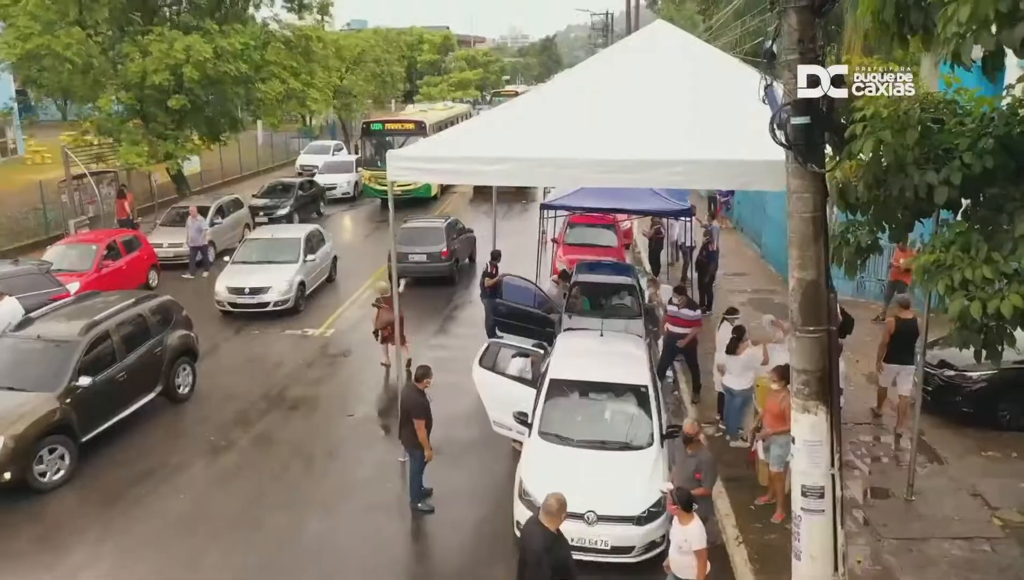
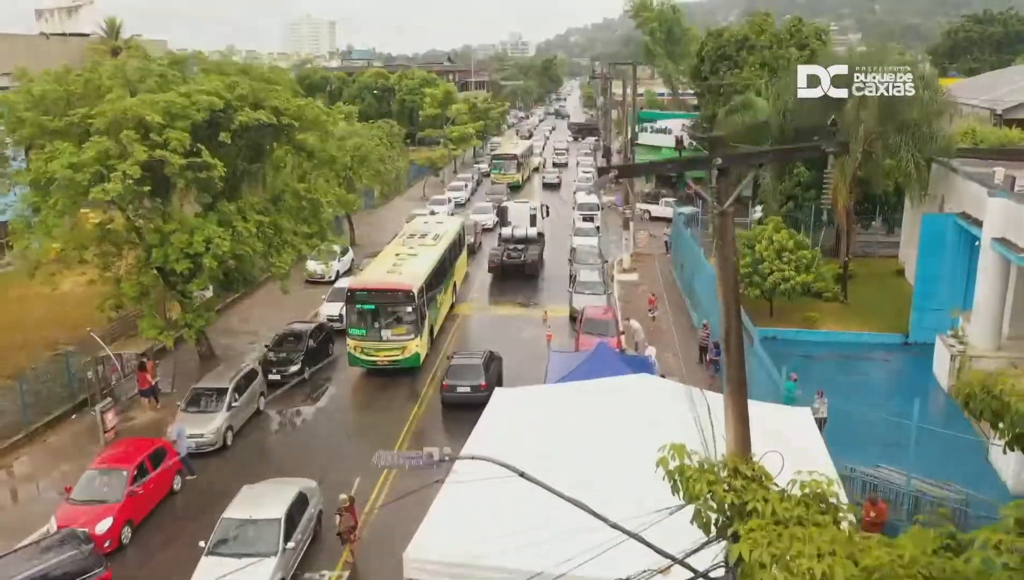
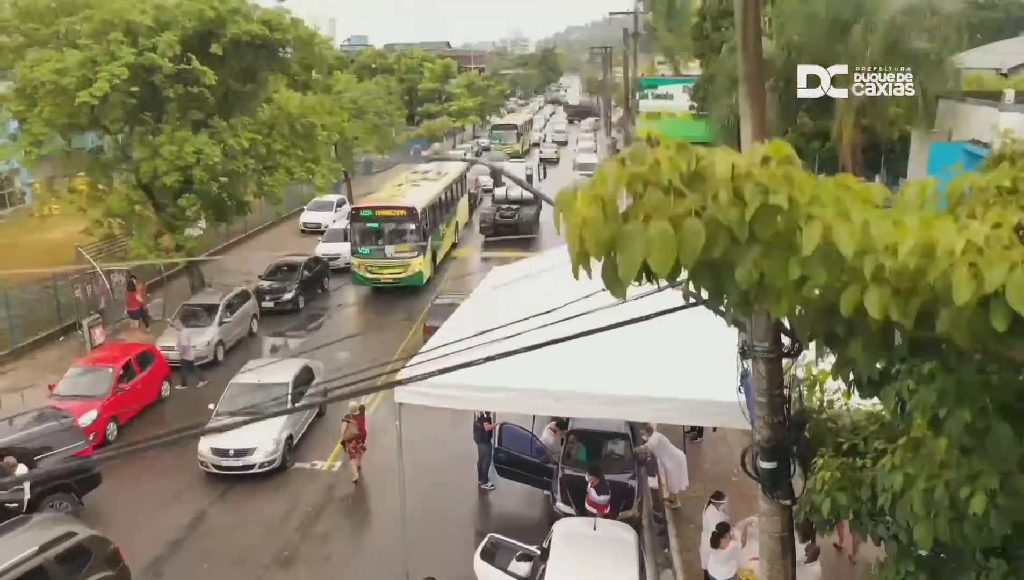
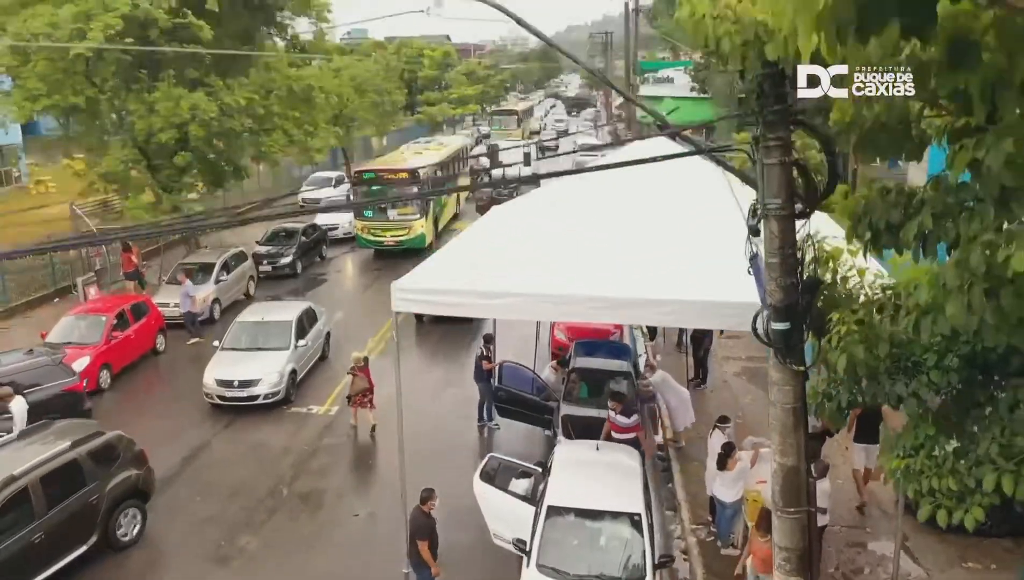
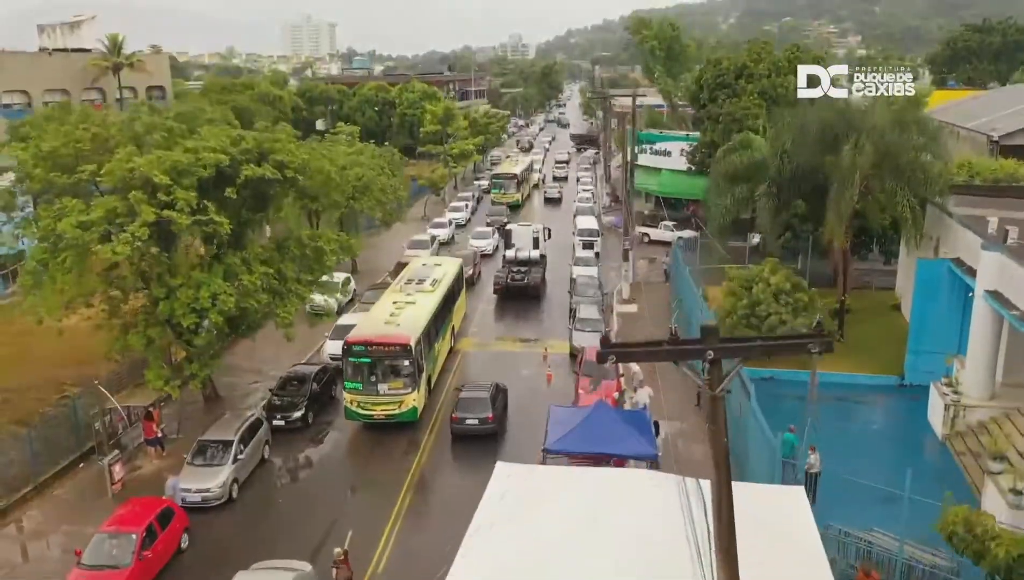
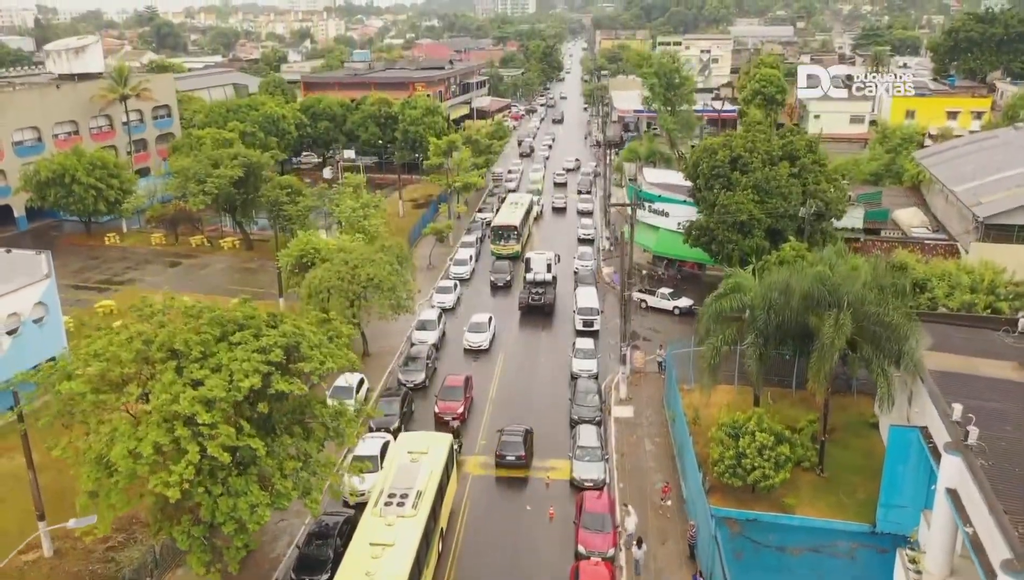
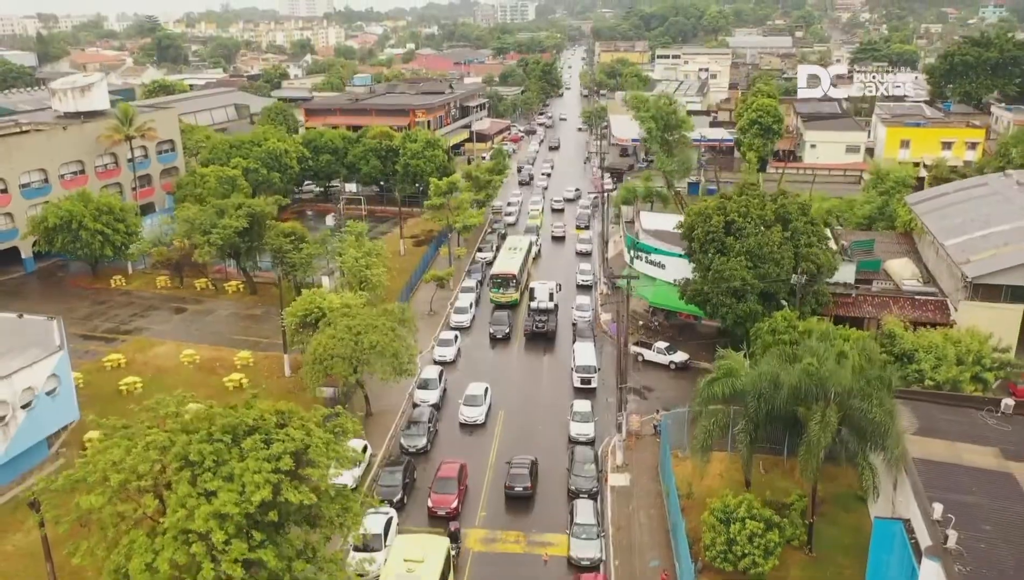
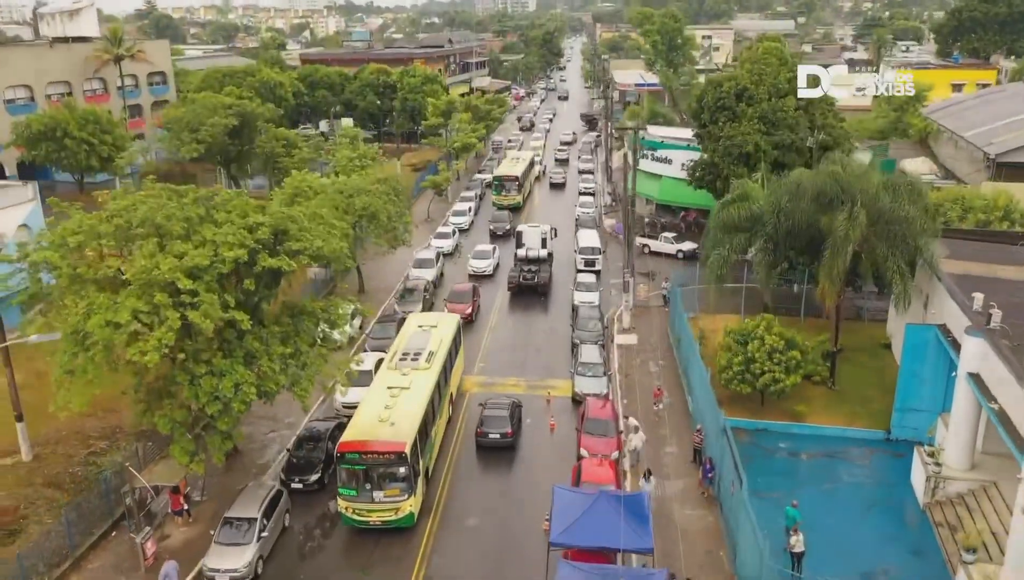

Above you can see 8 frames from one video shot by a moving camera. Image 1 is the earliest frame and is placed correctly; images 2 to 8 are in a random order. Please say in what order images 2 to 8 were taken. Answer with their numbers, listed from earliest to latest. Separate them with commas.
4, 3, 2, 5, 8, 6, 7
